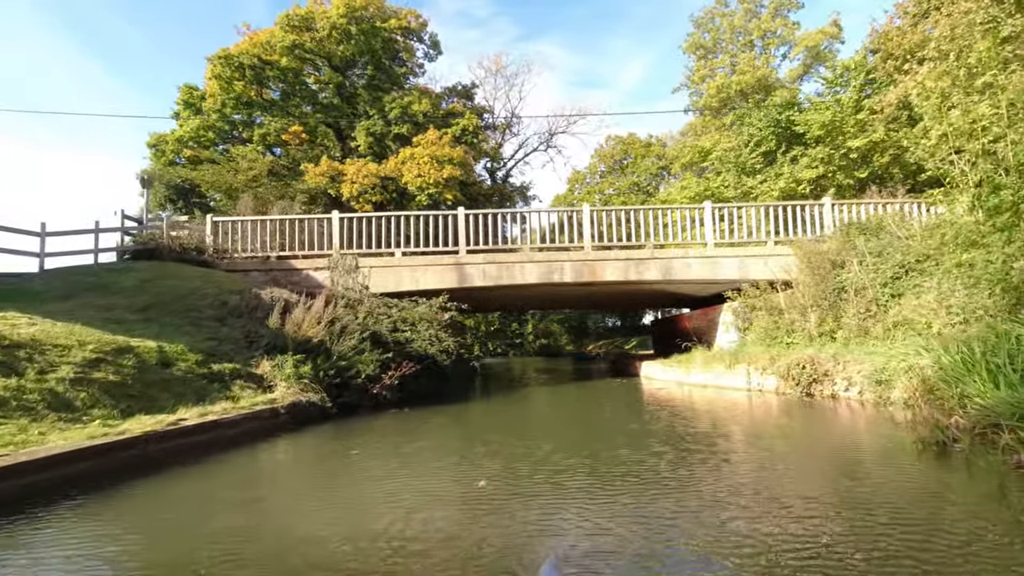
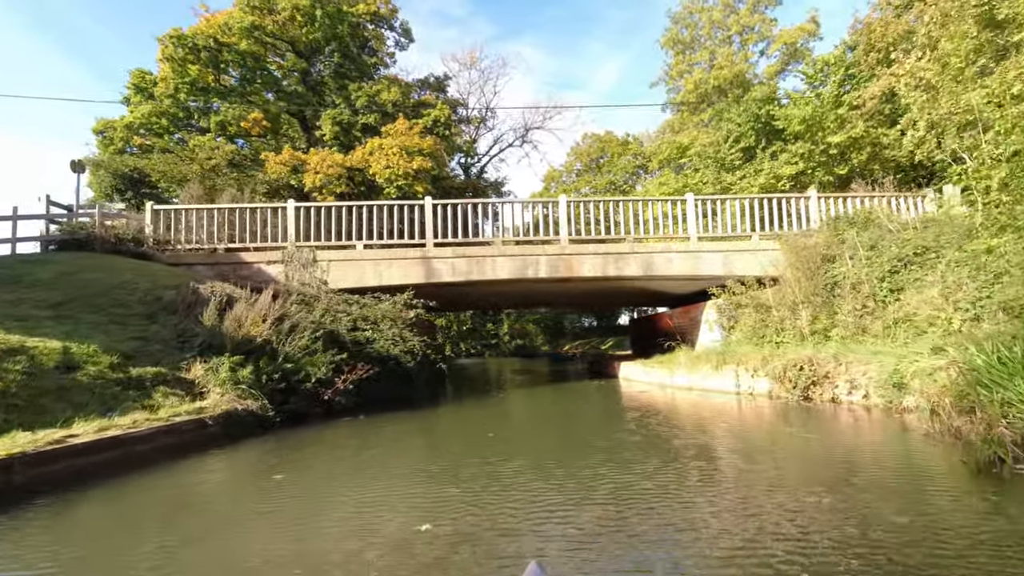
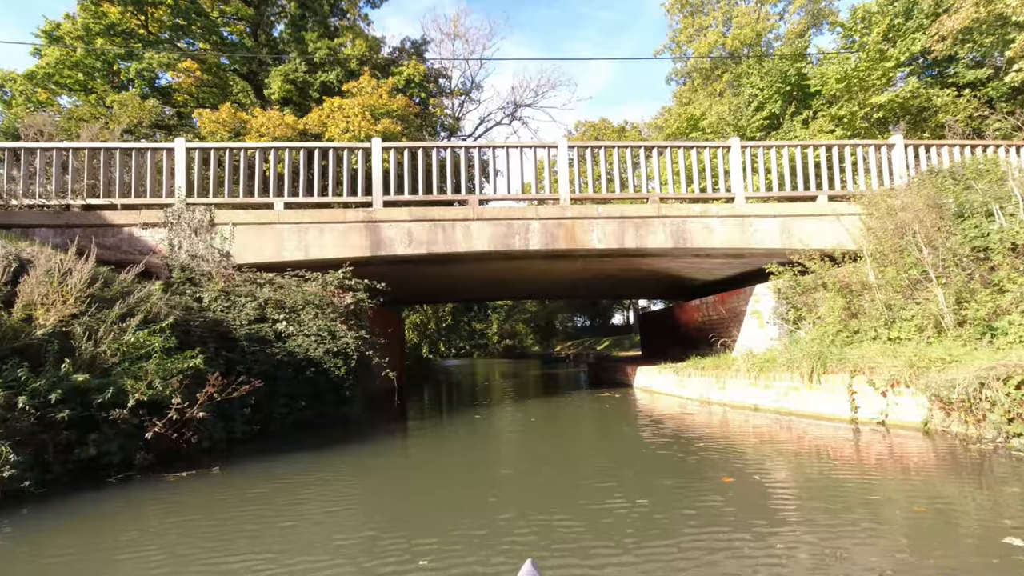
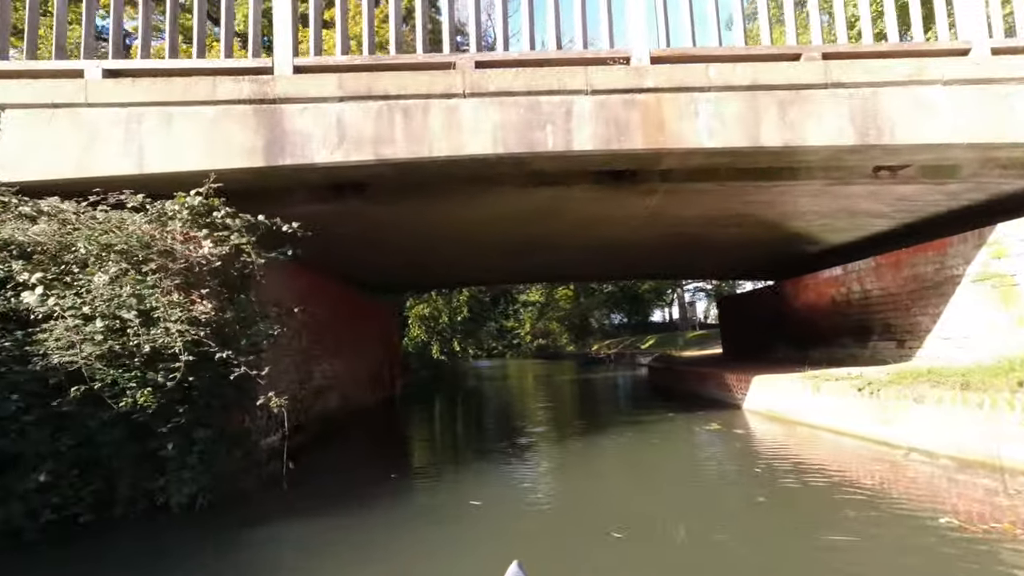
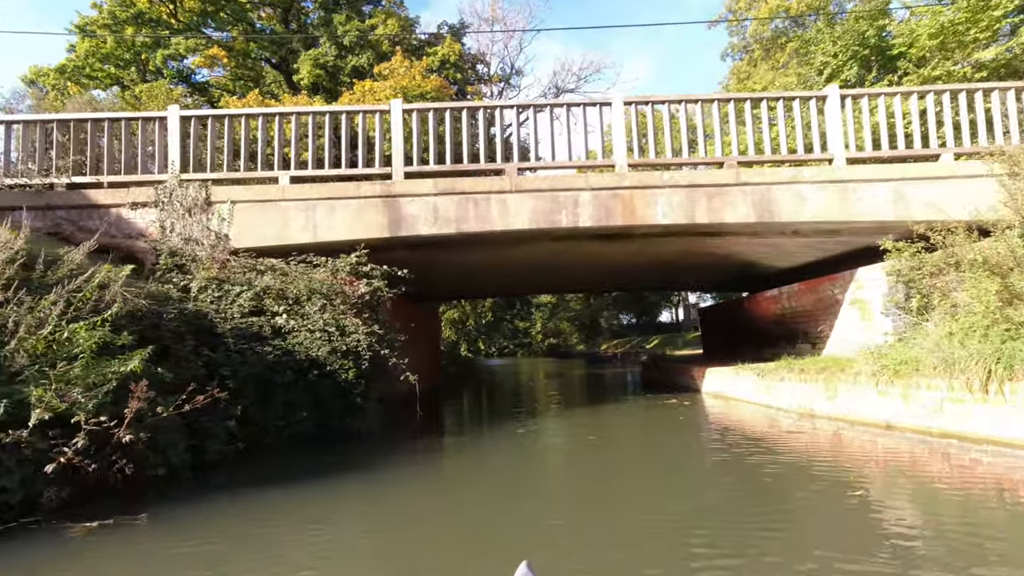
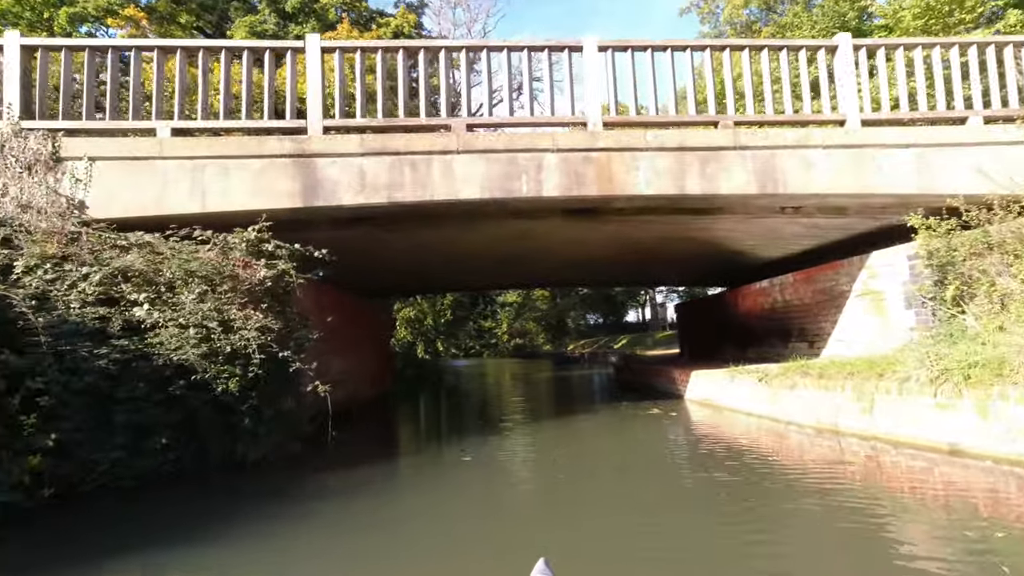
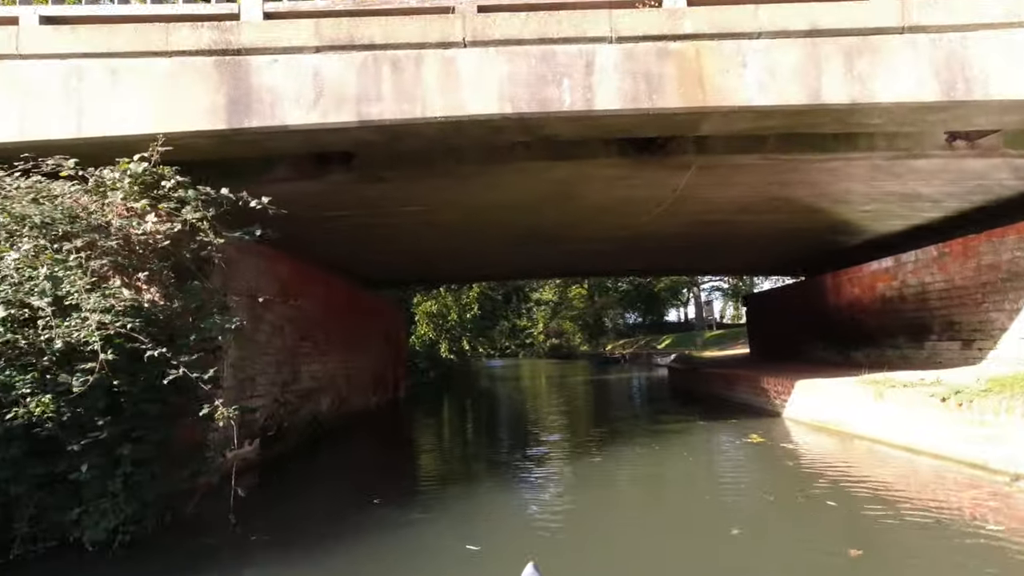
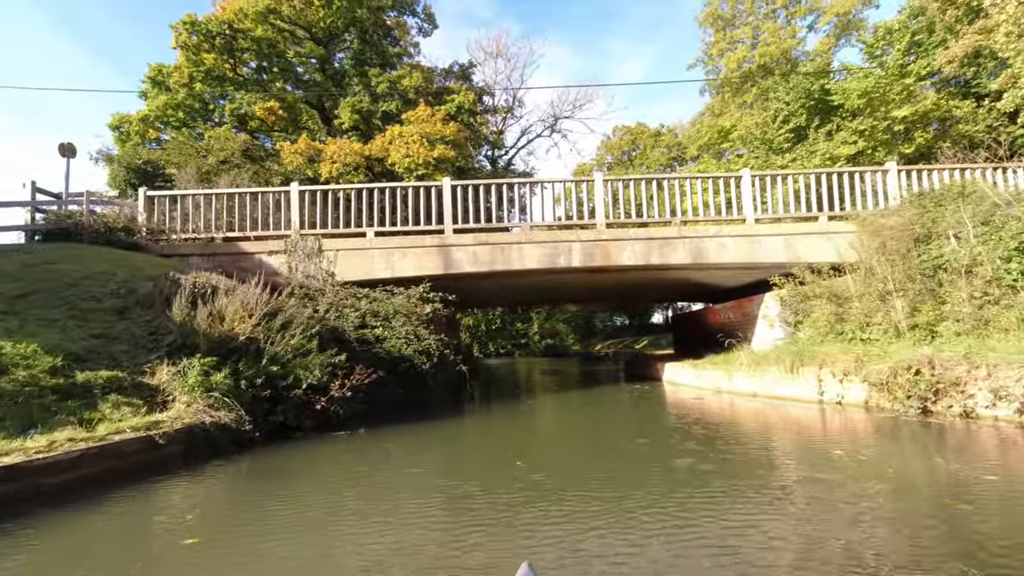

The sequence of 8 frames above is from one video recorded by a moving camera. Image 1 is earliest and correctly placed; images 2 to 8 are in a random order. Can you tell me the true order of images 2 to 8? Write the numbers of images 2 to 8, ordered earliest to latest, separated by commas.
2, 8, 3, 5, 6, 4, 7
